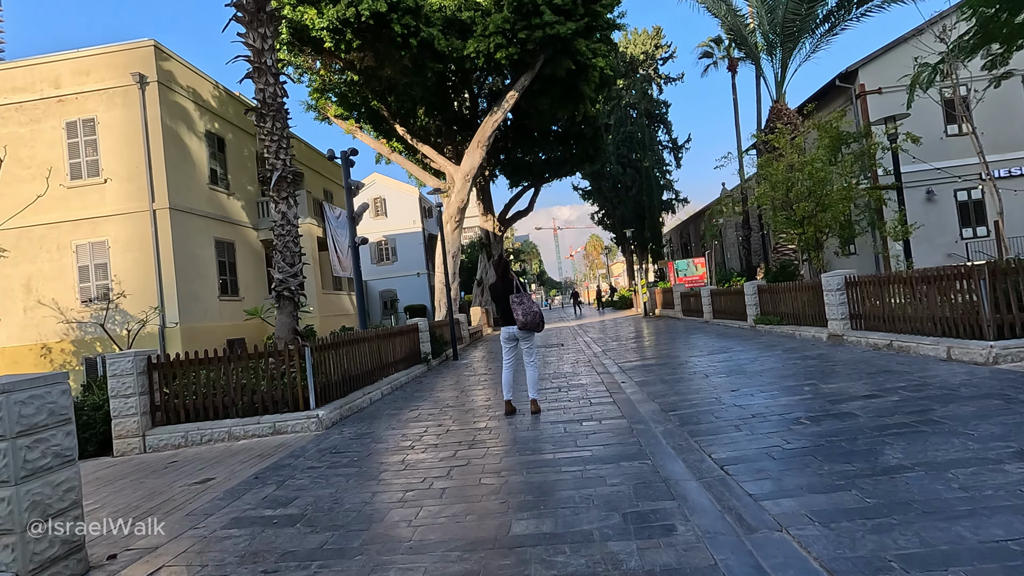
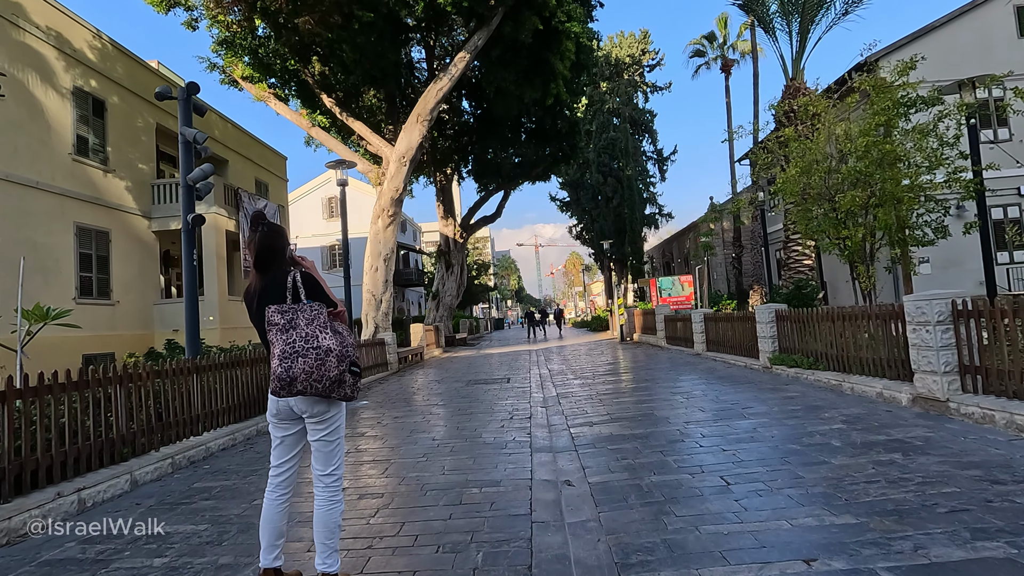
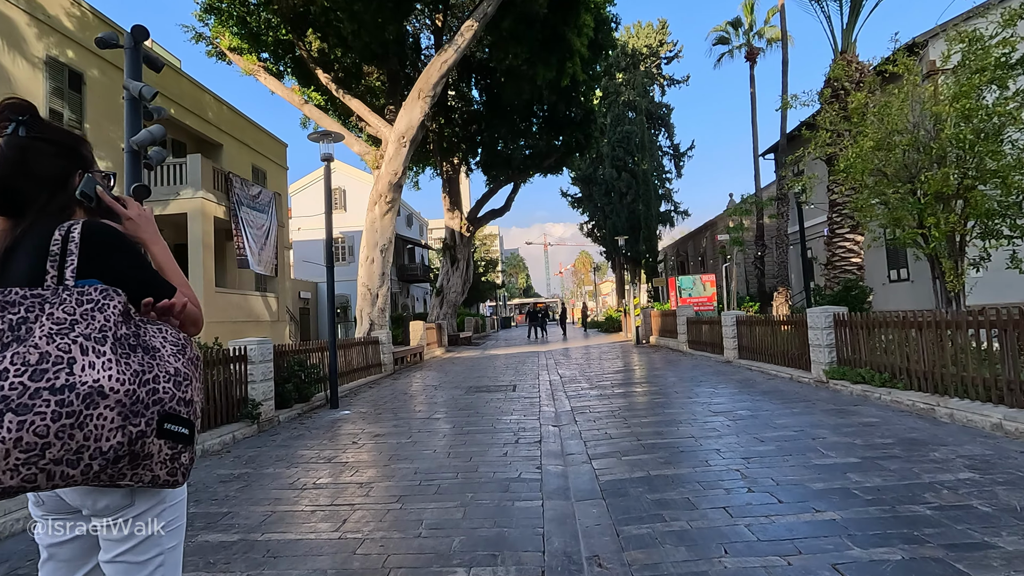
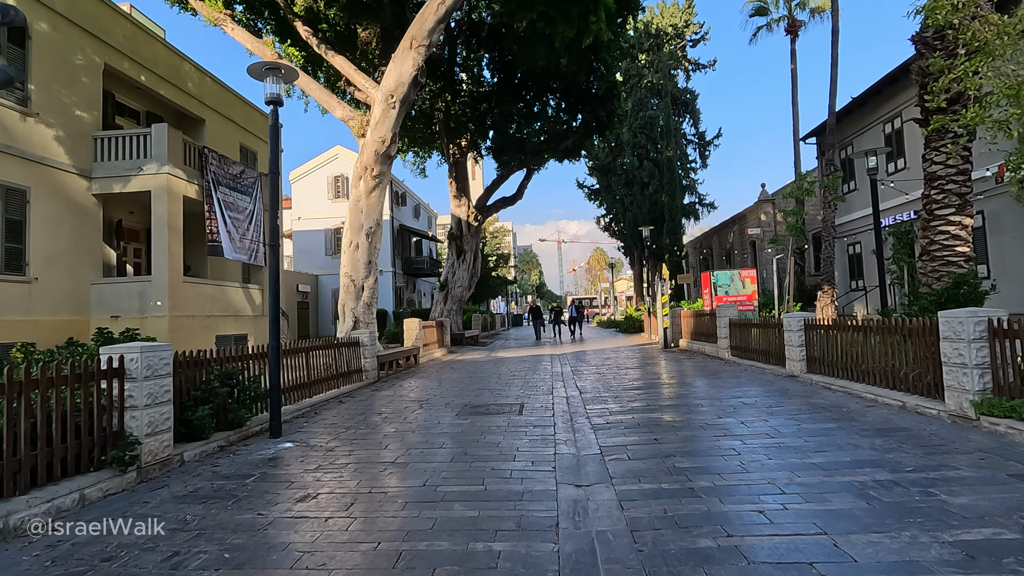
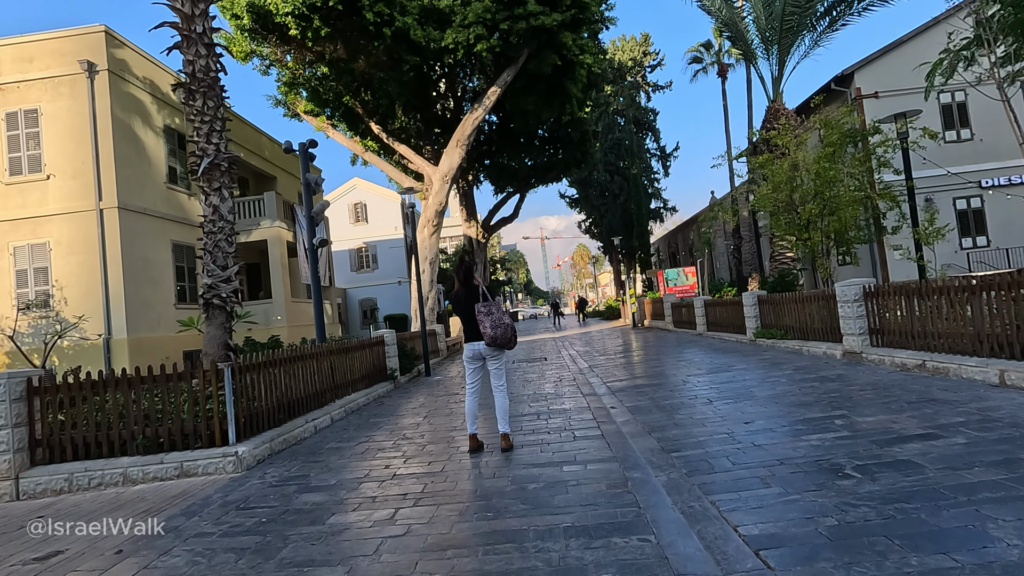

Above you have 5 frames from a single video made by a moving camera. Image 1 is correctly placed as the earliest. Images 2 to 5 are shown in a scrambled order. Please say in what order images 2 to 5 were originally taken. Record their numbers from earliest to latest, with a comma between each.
5, 2, 3, 4
